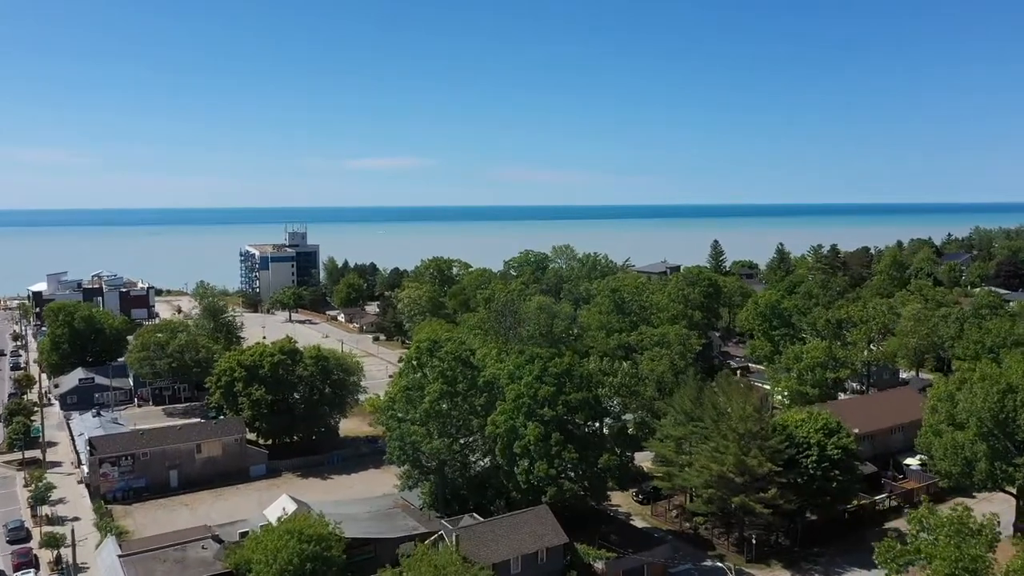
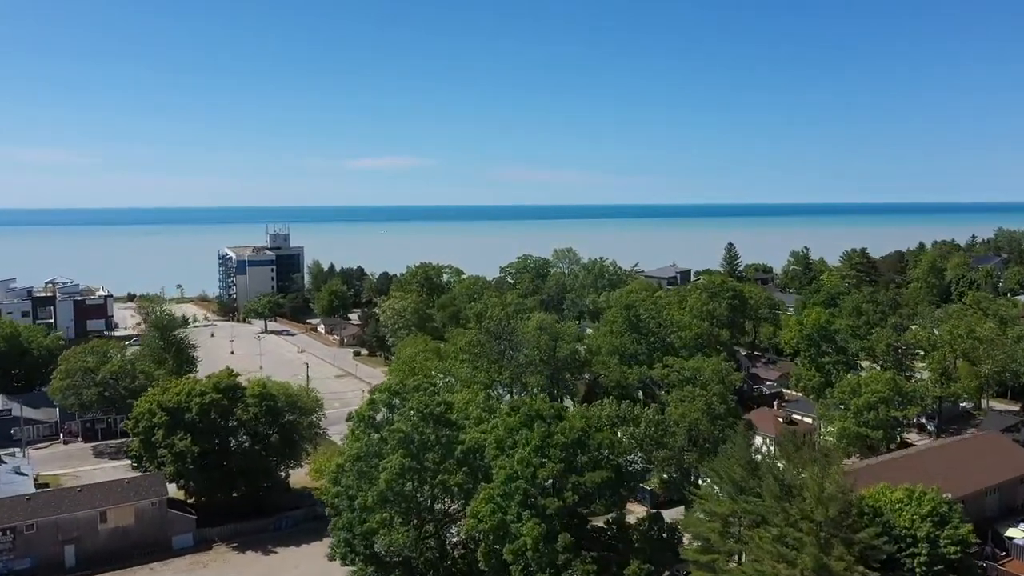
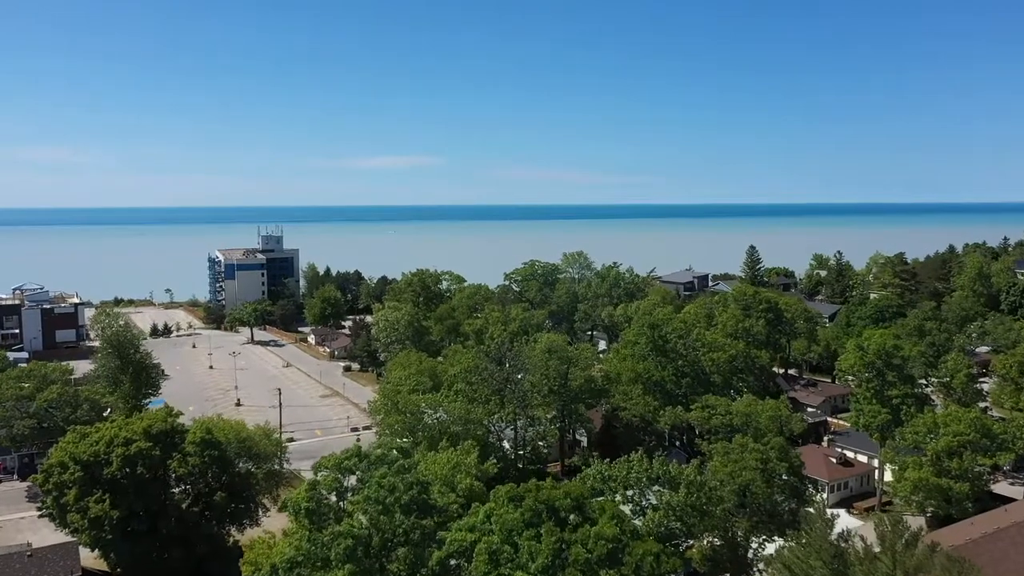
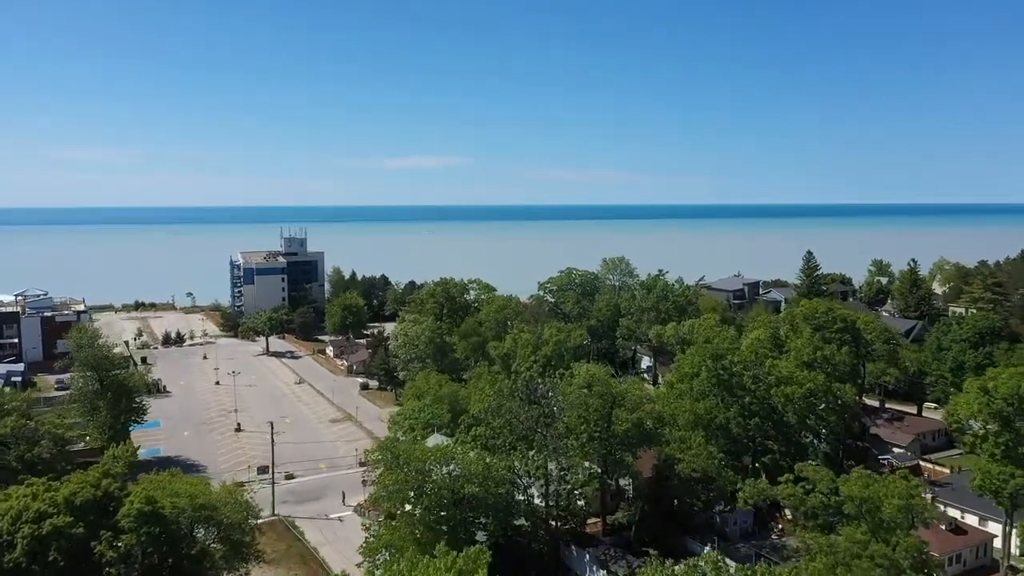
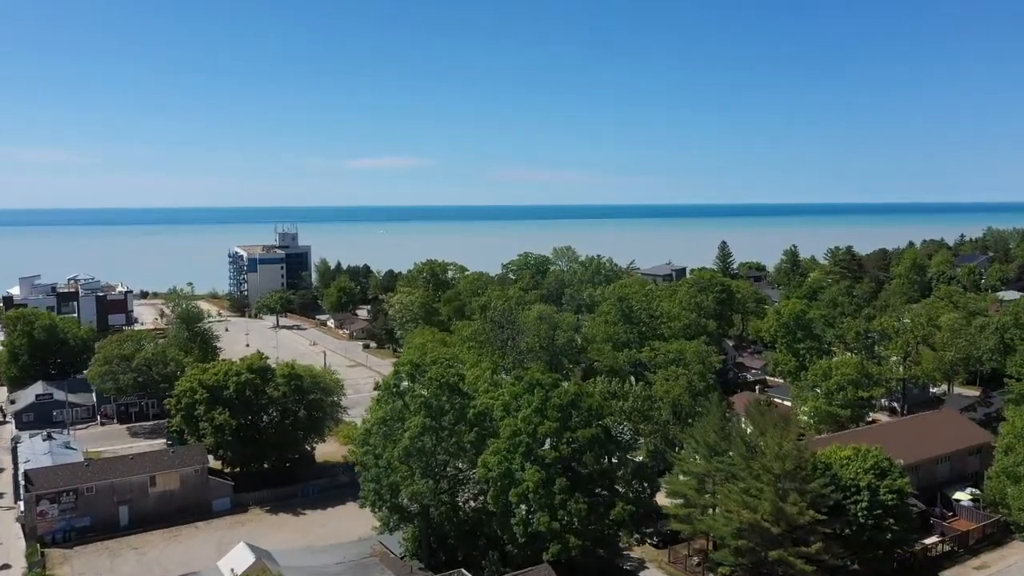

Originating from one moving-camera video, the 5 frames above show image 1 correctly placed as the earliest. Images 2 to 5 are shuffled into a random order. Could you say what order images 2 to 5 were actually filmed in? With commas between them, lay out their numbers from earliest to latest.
5, 2, 3, 4
